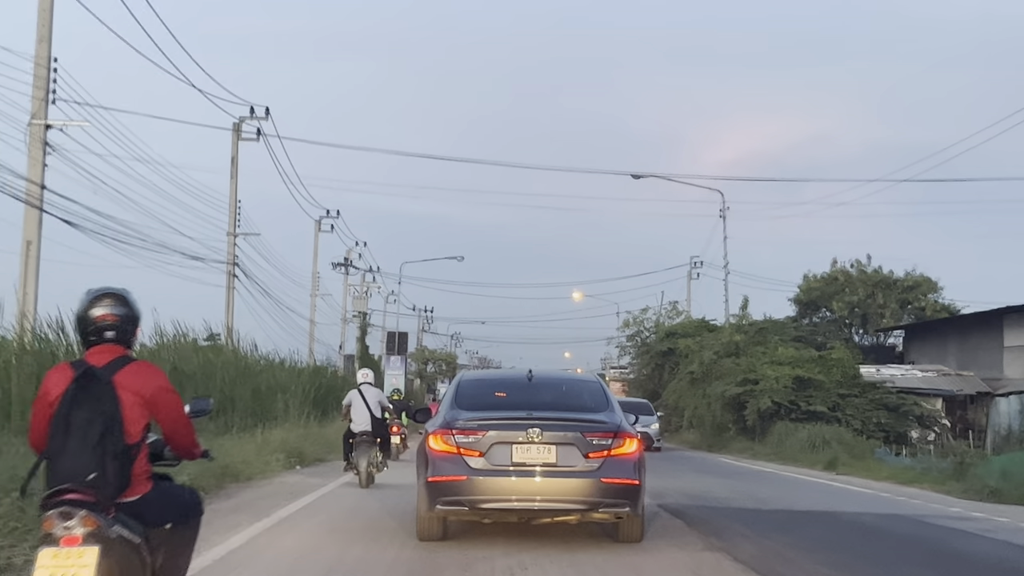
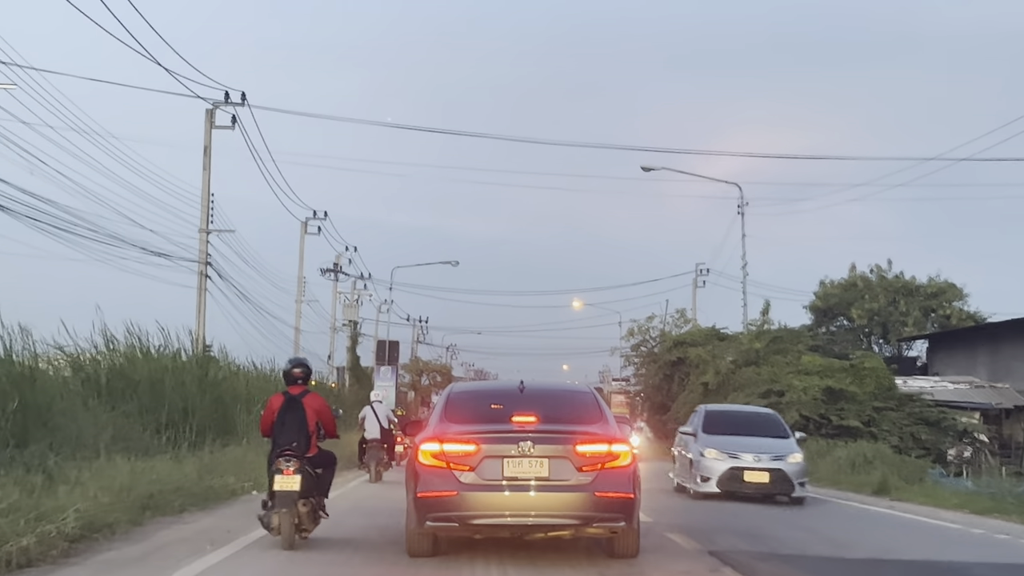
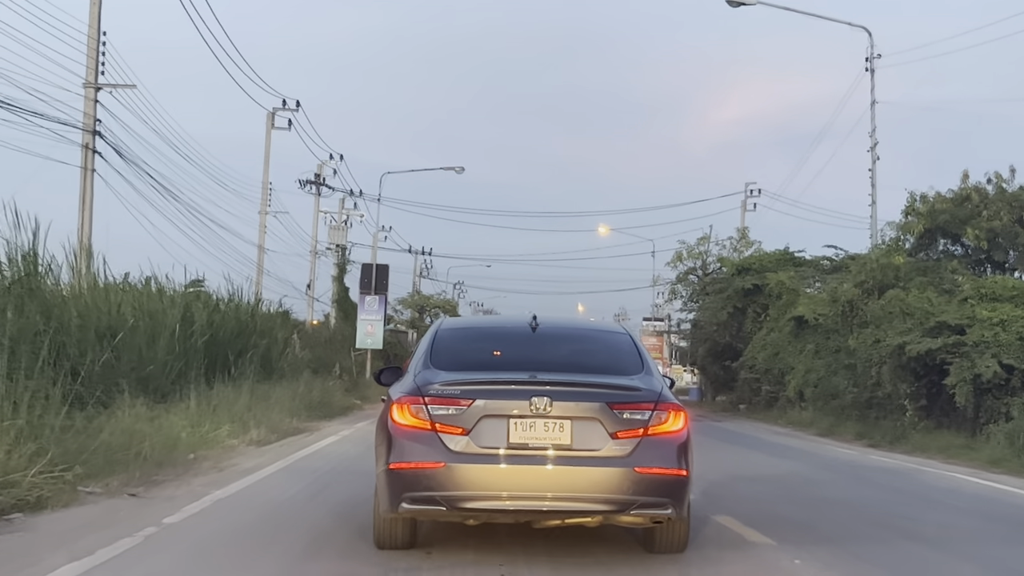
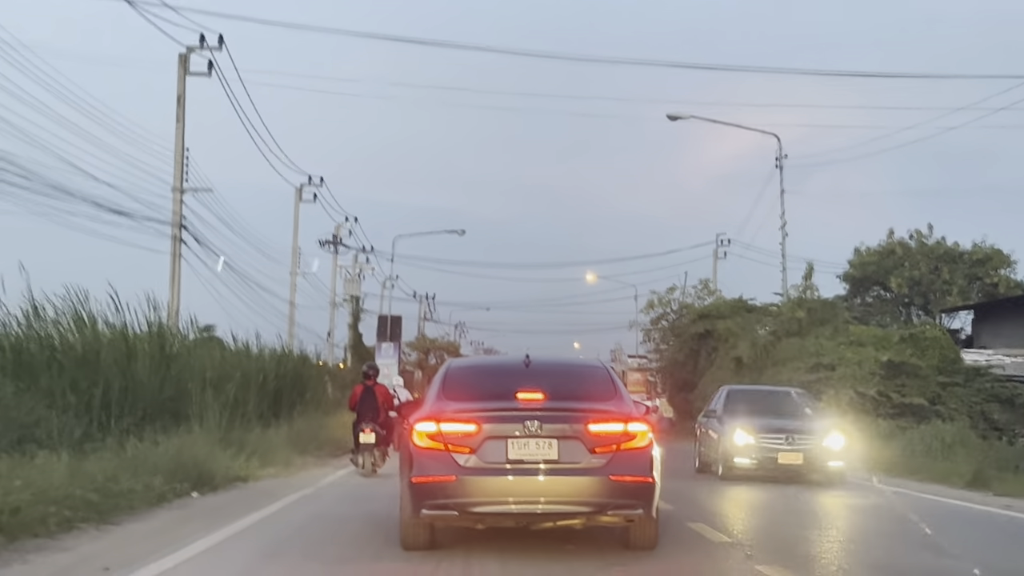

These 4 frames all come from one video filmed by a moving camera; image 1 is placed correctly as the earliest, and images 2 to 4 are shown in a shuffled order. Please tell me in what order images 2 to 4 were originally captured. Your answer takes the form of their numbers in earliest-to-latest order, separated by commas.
2, 4, 3
